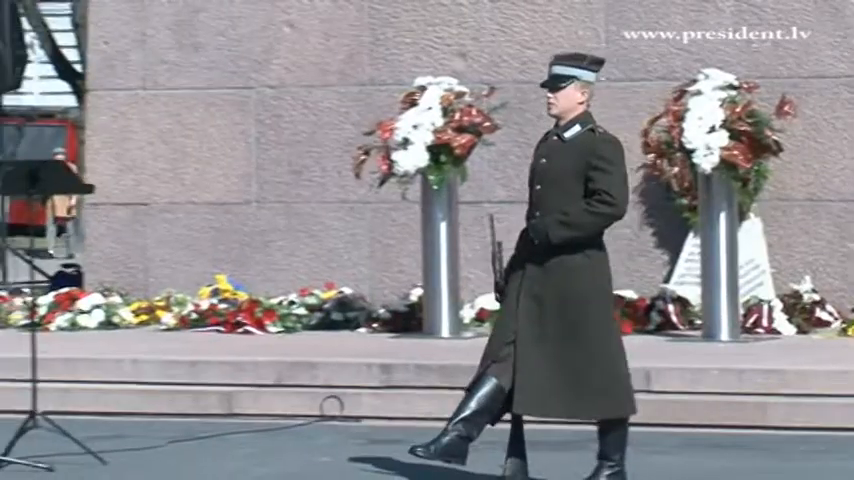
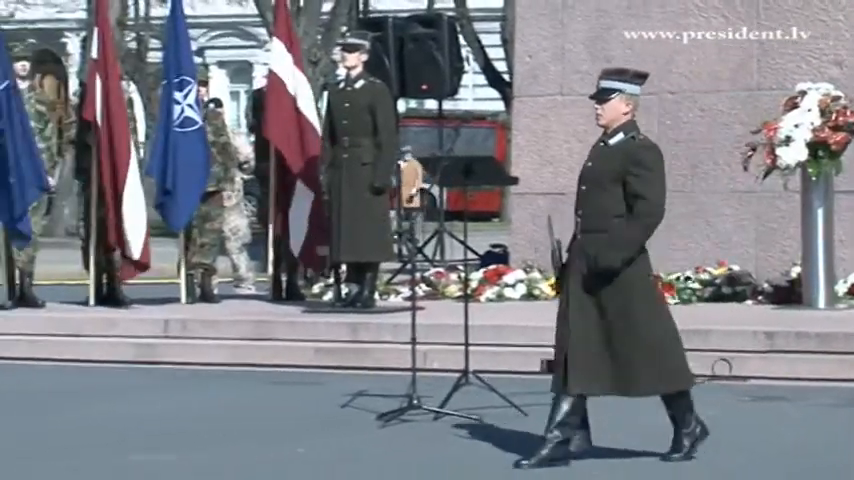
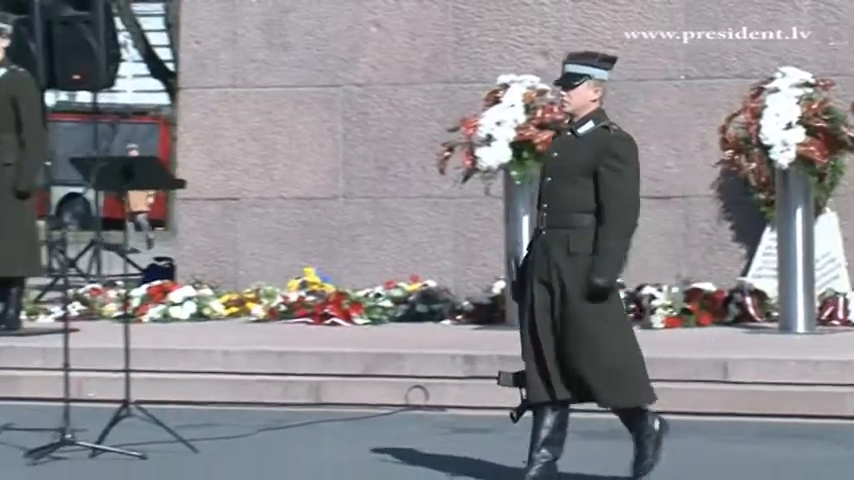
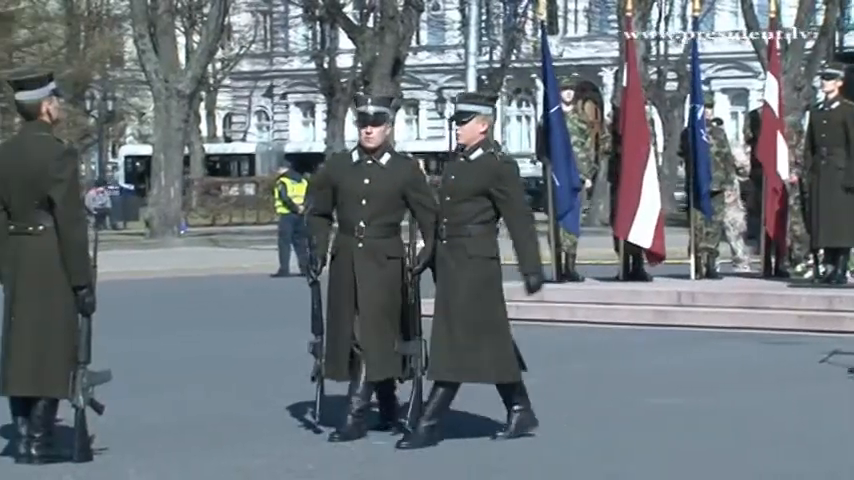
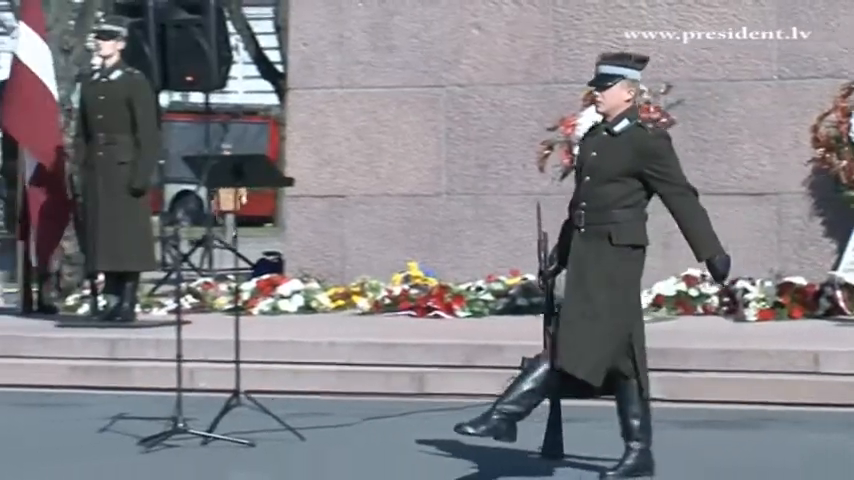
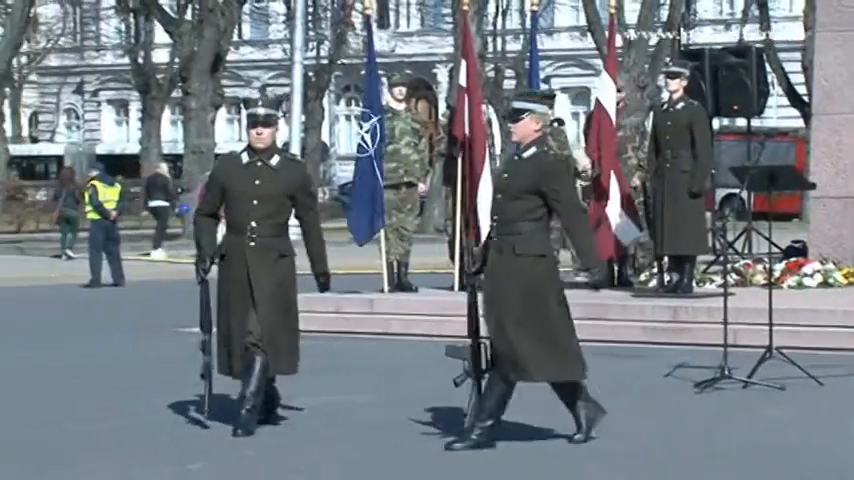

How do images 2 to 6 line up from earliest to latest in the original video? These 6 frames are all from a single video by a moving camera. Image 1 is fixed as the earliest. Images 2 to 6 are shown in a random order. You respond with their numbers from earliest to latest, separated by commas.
3, 5, 2, 6, 4
